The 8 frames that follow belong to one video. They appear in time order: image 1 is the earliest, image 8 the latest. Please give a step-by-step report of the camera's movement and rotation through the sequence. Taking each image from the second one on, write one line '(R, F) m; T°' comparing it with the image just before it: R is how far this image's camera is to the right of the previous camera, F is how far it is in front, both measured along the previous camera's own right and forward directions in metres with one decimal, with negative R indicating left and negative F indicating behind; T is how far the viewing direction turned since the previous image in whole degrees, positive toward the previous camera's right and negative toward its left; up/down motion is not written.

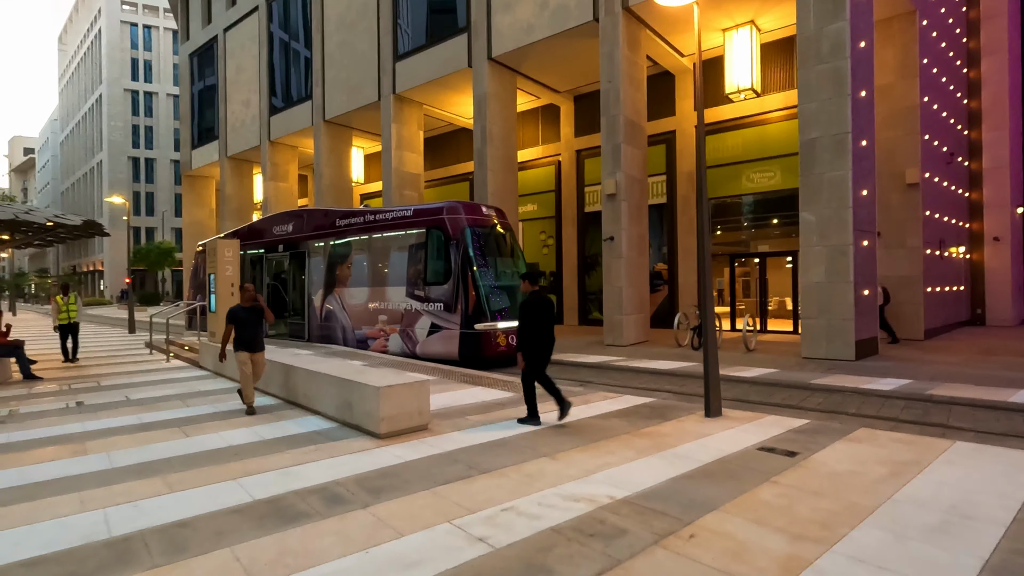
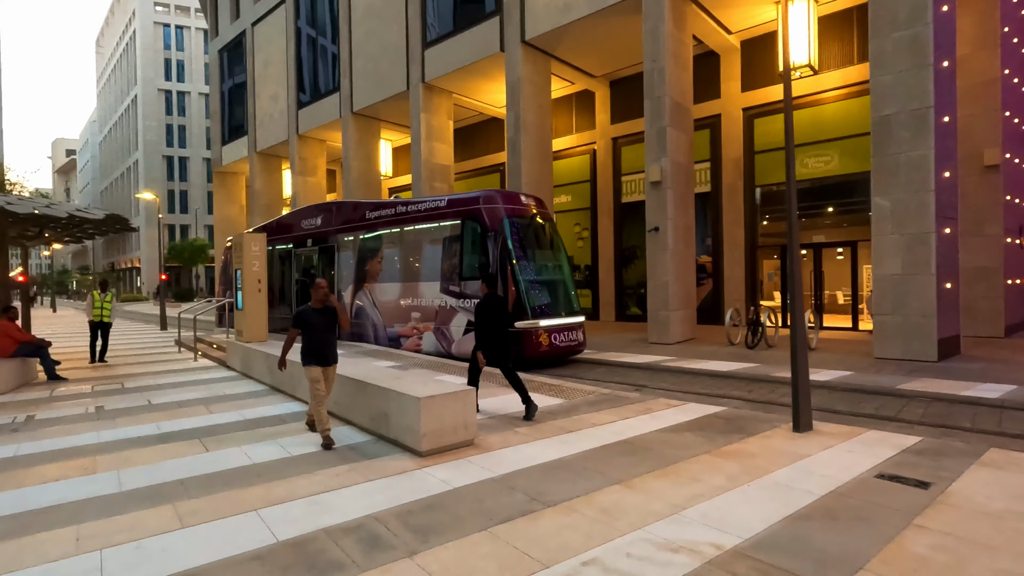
(-0.3, +0.8) m; -3°
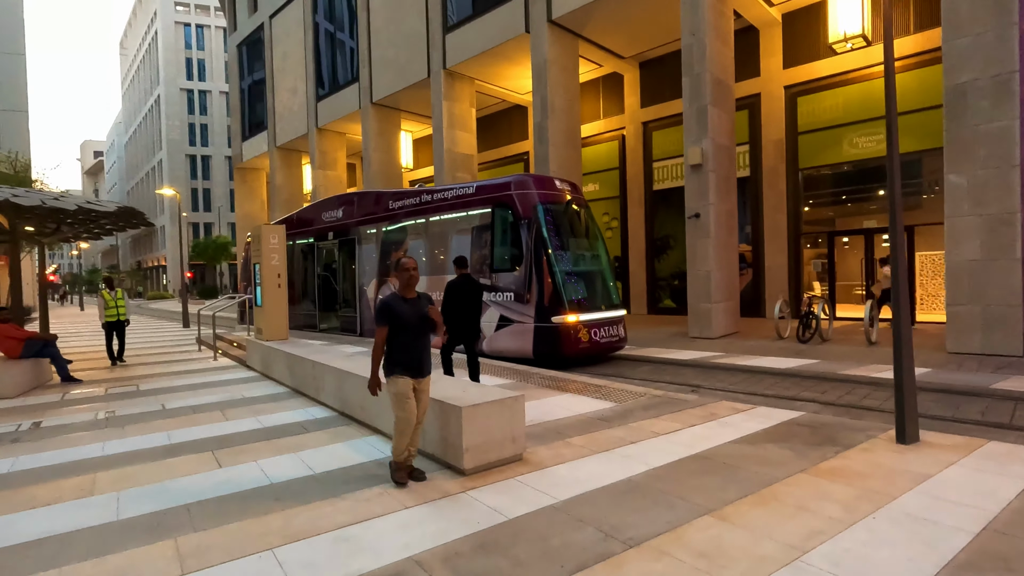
(-0.3, +0.8) m; -2°
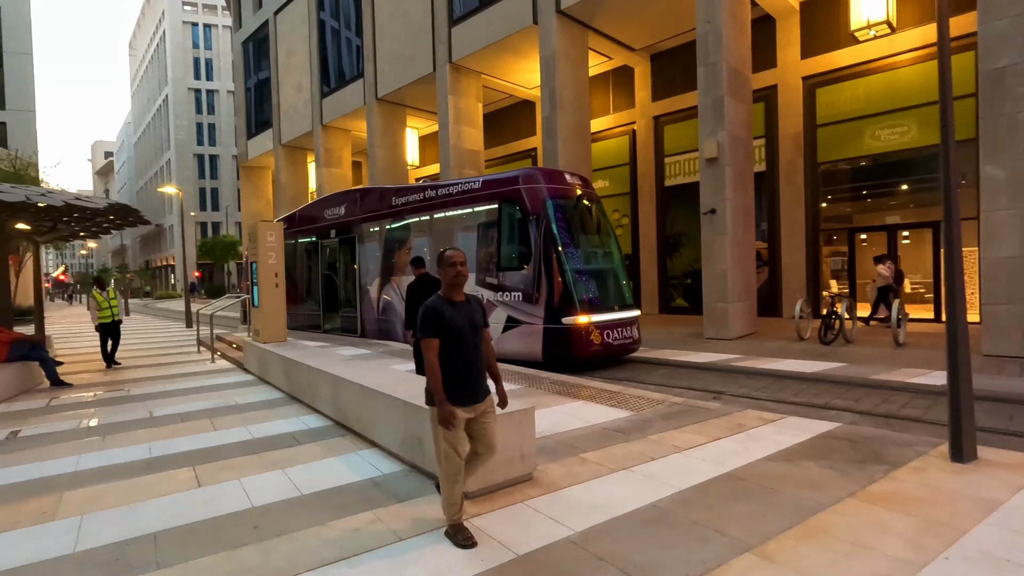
(0.0, +0.5) m; -1°
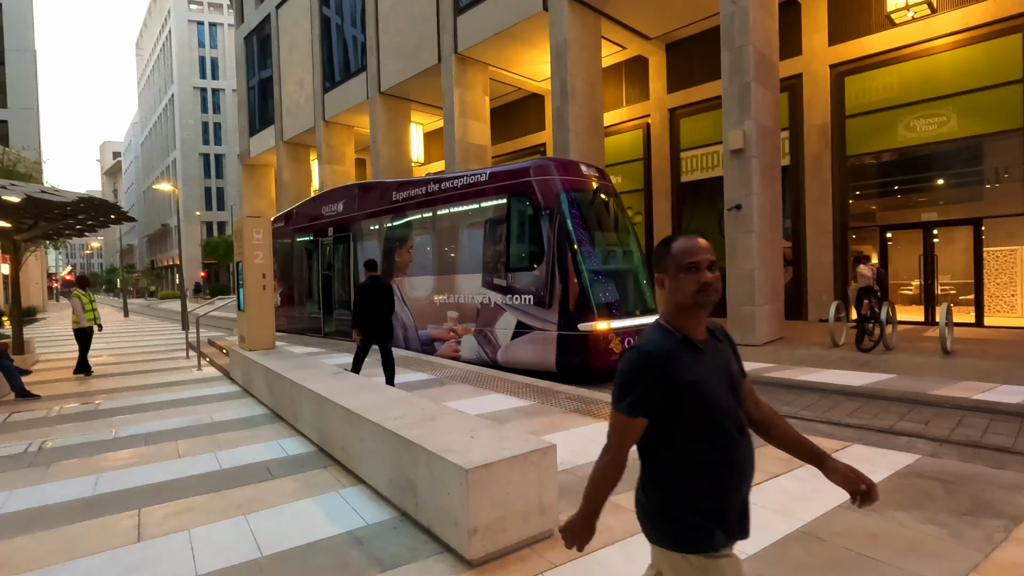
(-0.1, +0.9) m; -1°
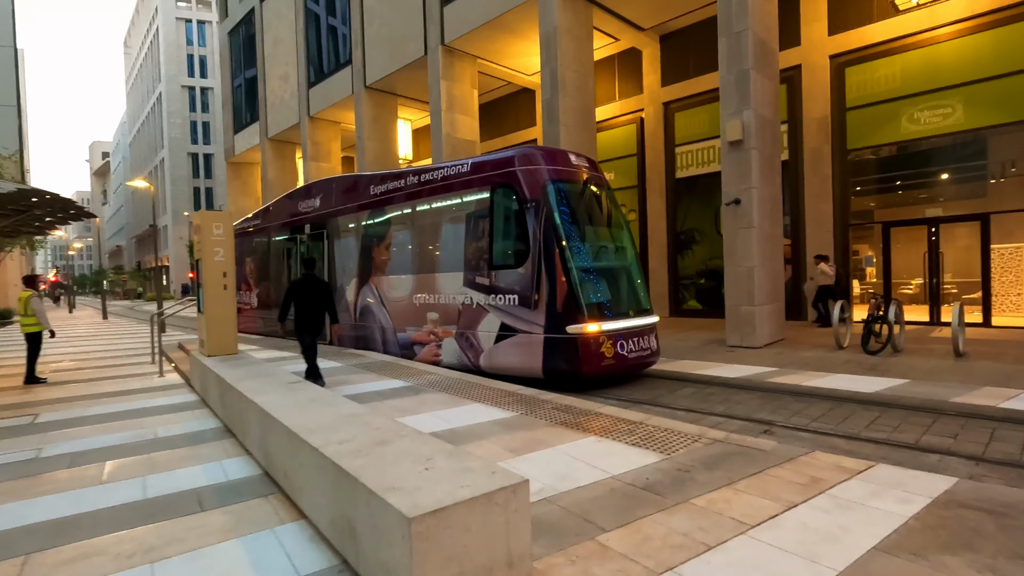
(+0.2, +0.7) m; +1°
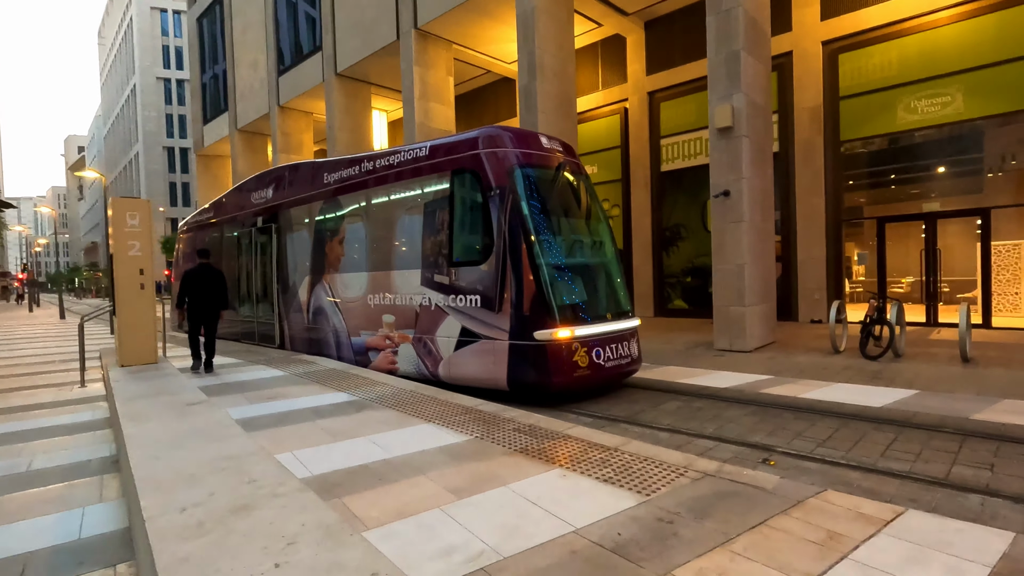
(+0.3, +1.0) m; +1°
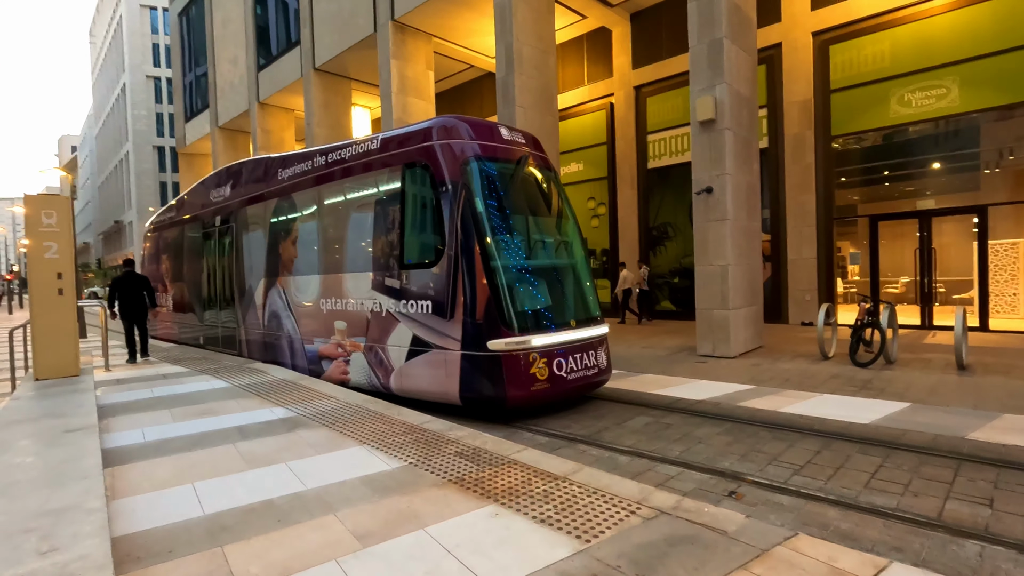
(+0.5, +0.6) m; 0°
